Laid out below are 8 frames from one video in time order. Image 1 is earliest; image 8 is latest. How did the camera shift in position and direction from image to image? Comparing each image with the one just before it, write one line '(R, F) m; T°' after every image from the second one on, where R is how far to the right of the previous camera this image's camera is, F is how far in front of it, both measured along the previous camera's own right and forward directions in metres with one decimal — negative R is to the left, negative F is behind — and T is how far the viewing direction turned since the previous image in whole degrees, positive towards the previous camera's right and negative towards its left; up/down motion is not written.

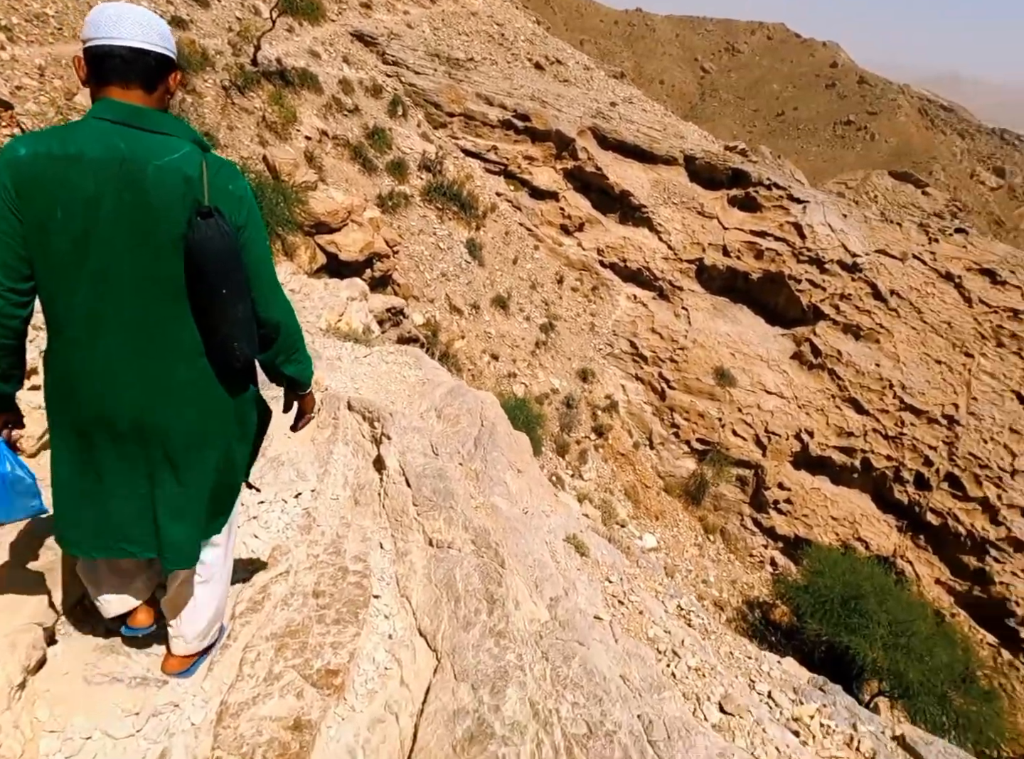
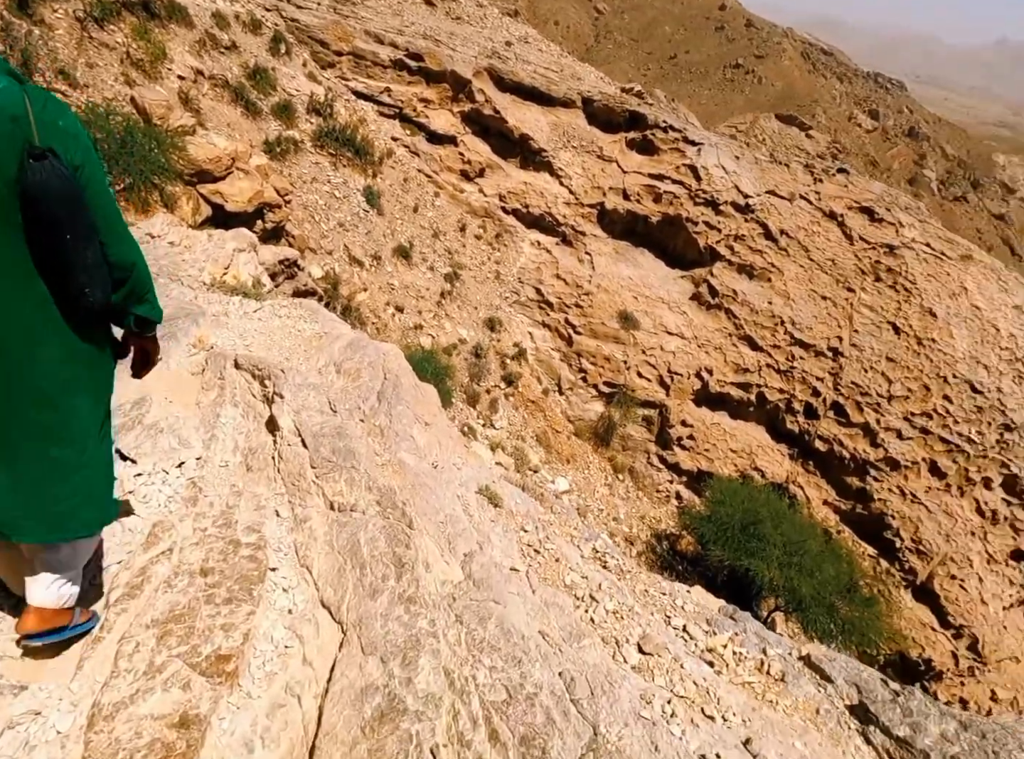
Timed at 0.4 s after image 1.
(0.0, +0.3) m; +5°
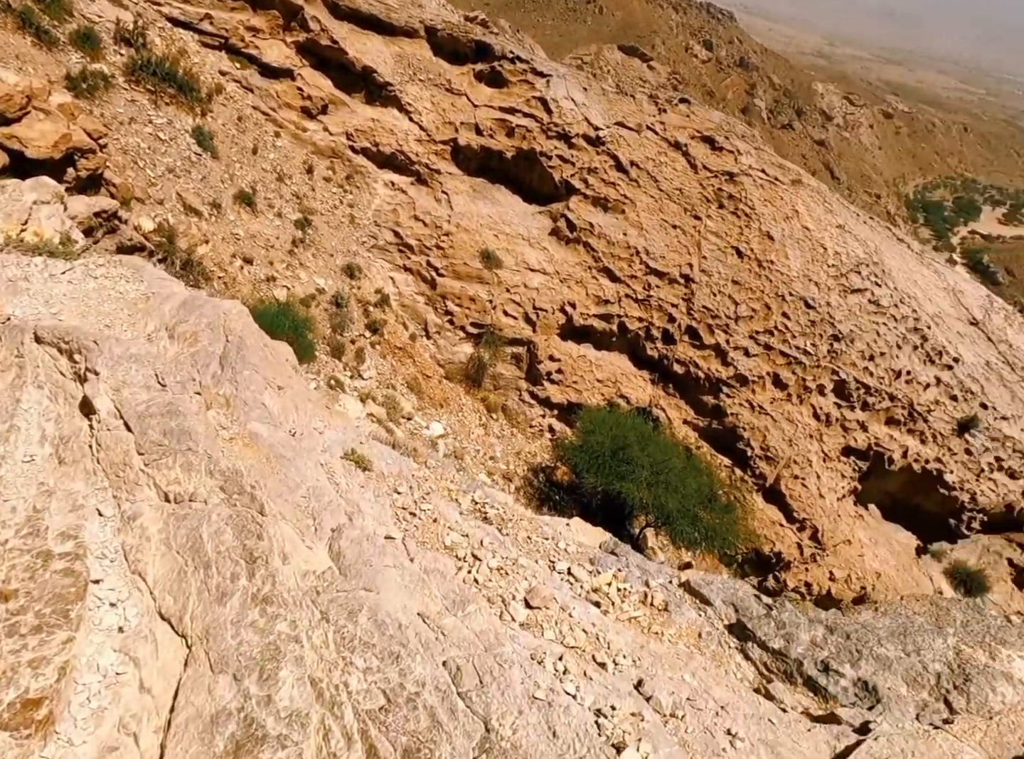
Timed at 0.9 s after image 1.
(+0.1, +0.6) m; +8°
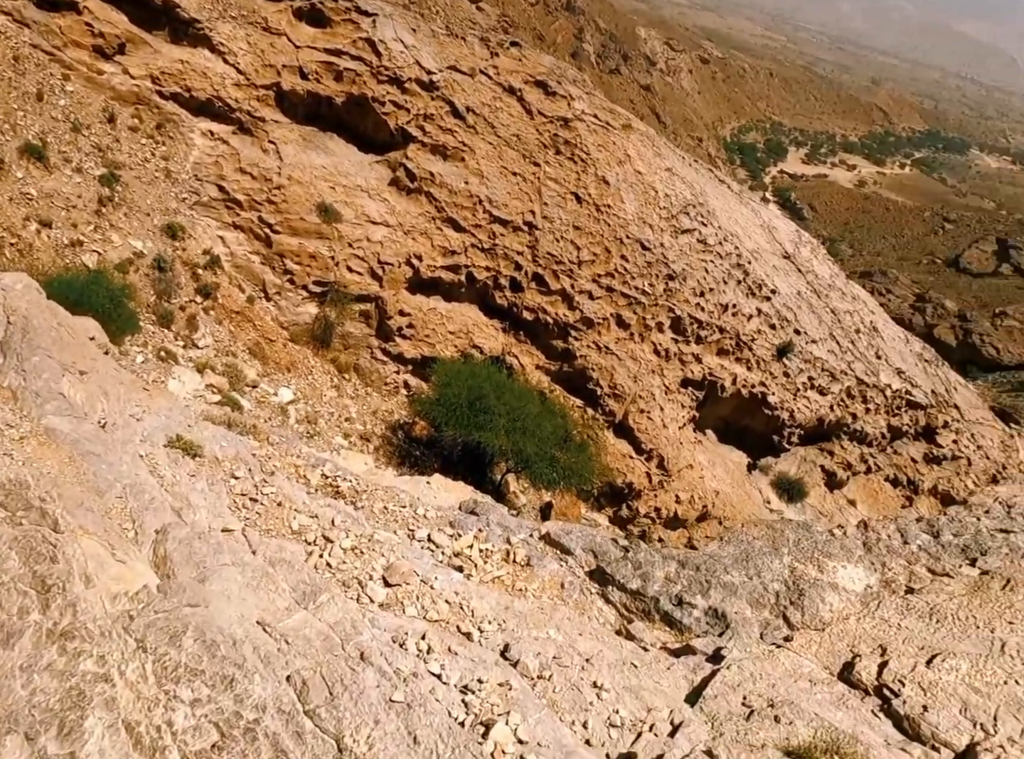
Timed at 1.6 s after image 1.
(+0.1, +0.5) m; +9°
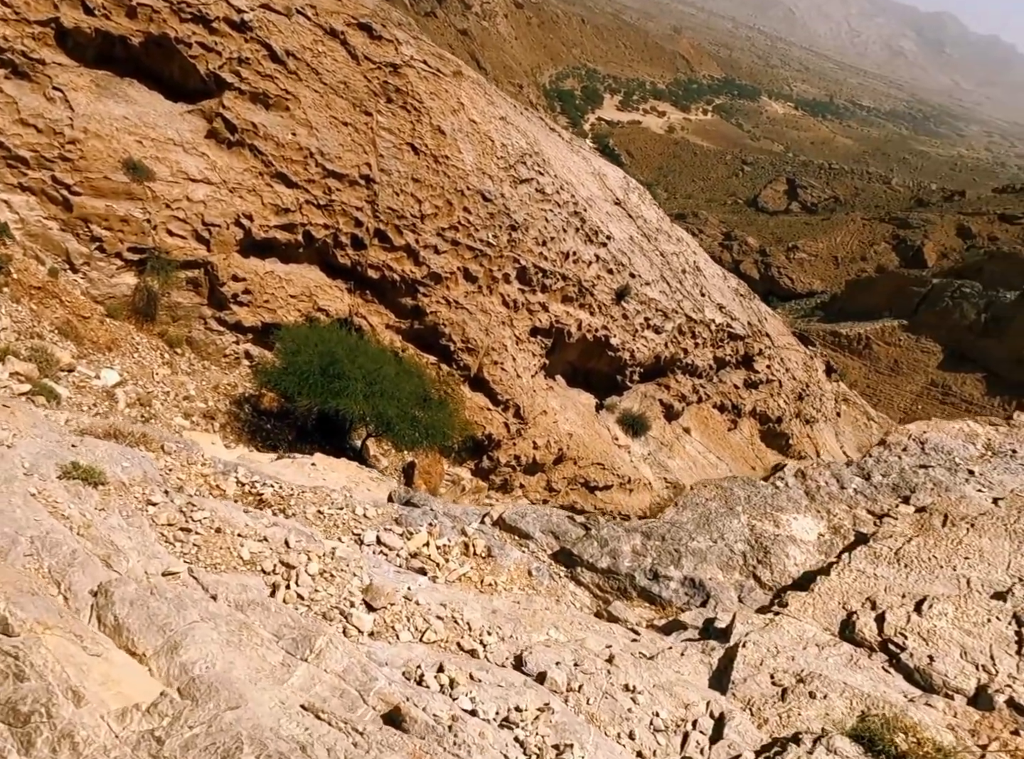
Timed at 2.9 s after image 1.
(-0.9, +0.8) m; +11°
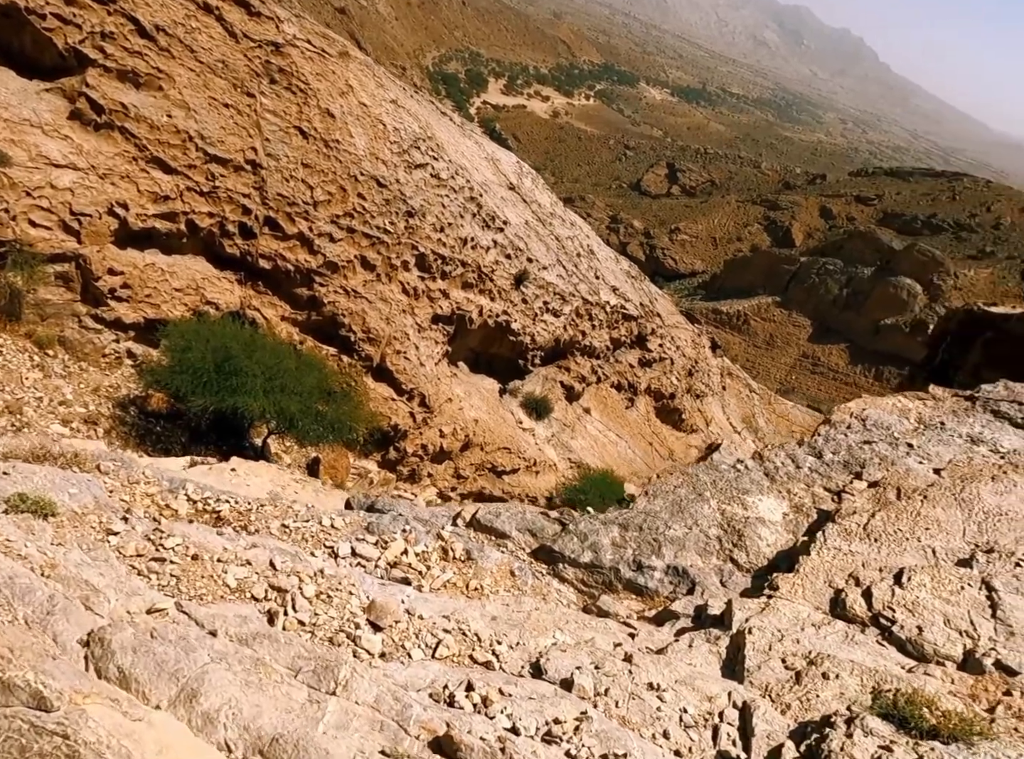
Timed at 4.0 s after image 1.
(-0.7, +0.3) m; +7°
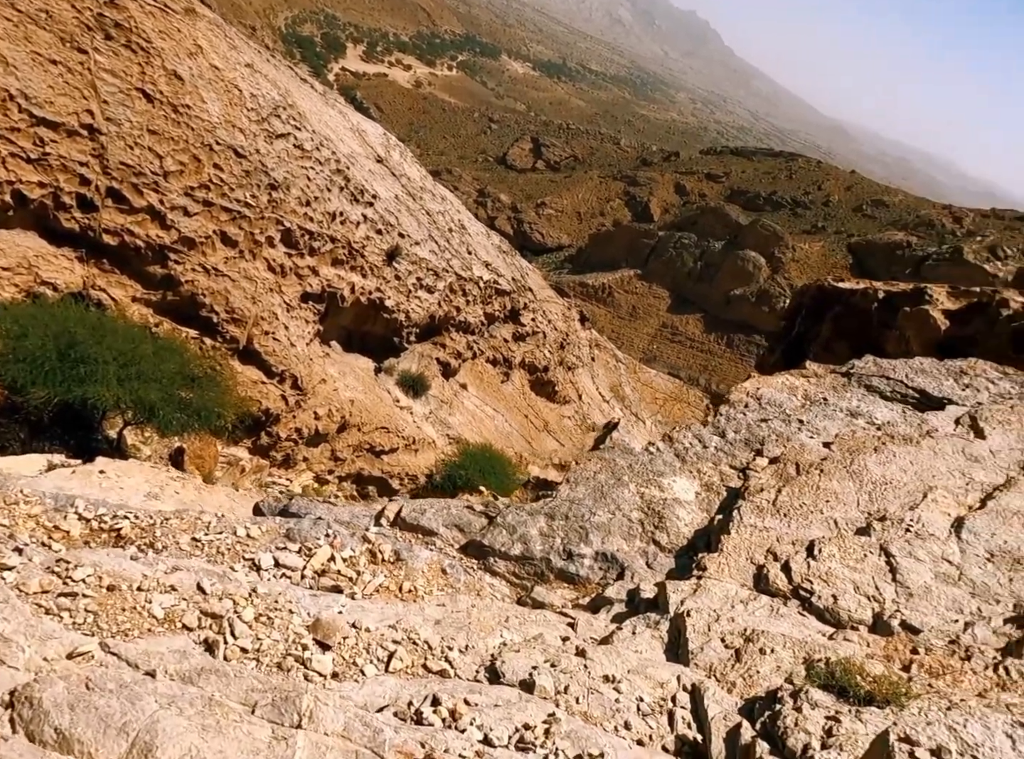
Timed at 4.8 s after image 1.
(-0.5, +0.1) m; +8°
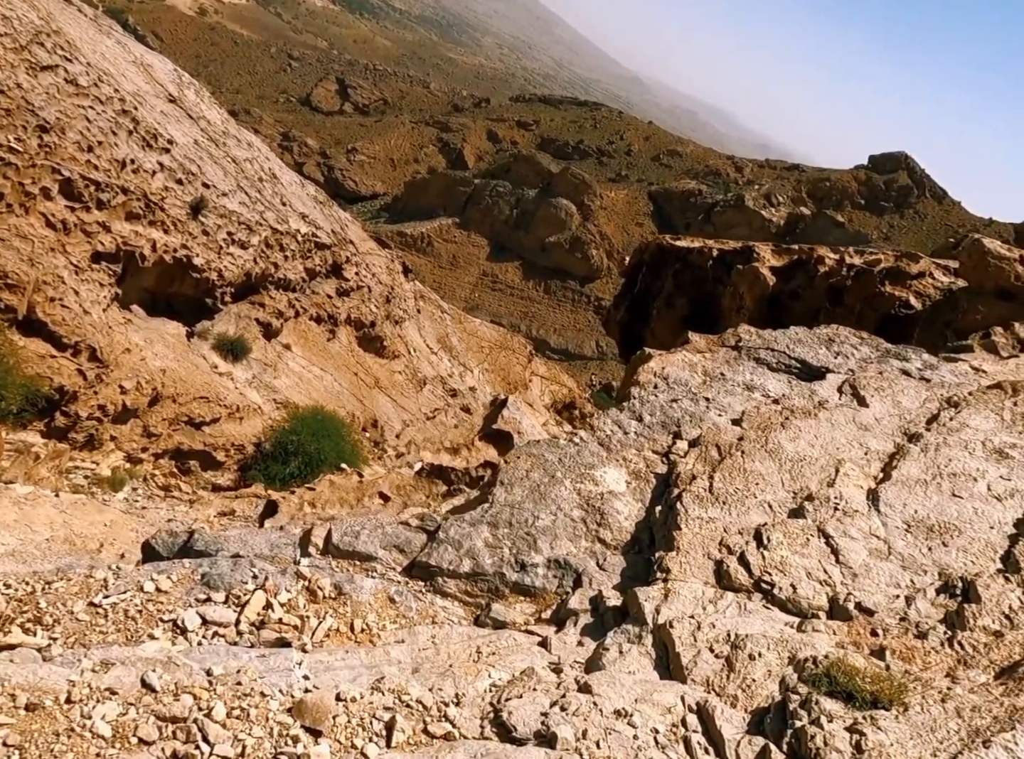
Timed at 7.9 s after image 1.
(-0.9, +0.5) m; +11°
